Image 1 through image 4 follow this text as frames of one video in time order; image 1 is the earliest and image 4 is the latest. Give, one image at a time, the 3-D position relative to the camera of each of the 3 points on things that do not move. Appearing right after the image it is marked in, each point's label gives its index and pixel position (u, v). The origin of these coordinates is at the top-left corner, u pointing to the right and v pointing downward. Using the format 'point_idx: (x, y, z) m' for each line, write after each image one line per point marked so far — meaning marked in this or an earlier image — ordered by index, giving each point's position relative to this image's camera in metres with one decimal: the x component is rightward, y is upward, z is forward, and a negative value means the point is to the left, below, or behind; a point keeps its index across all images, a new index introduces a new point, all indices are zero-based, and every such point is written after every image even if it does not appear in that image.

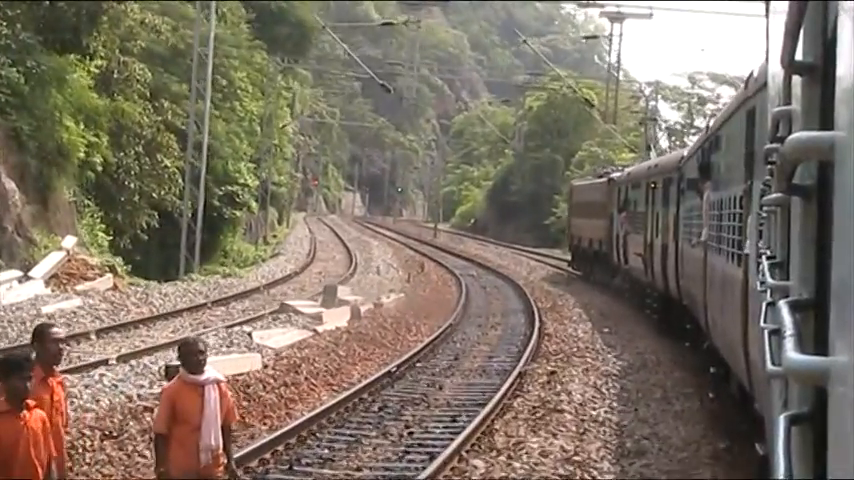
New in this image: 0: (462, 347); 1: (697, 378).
0: (+0.3, -1.0, +15.3) m
1: (+2.0, -1.0, +12.5) m
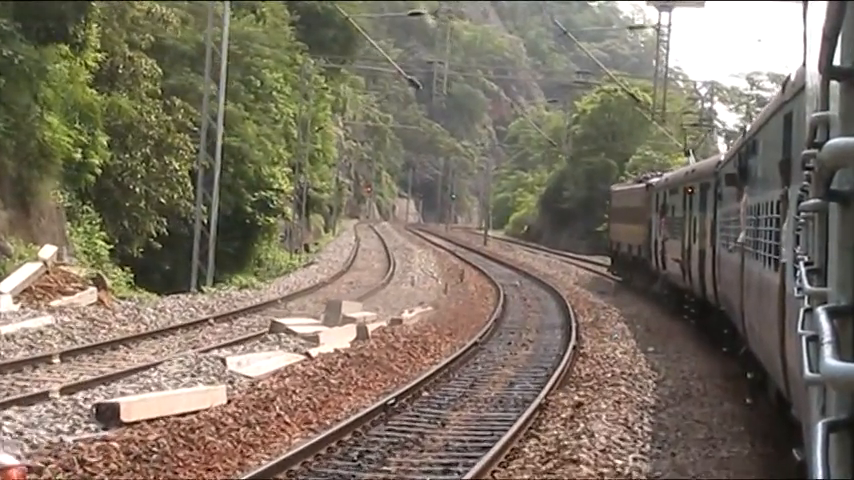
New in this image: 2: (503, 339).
0: (+0.4, -1.0, +13.5) m
1: (+2.0, -1.1, +10.6) m
2: (+0.8, -1.0, +17.0) m
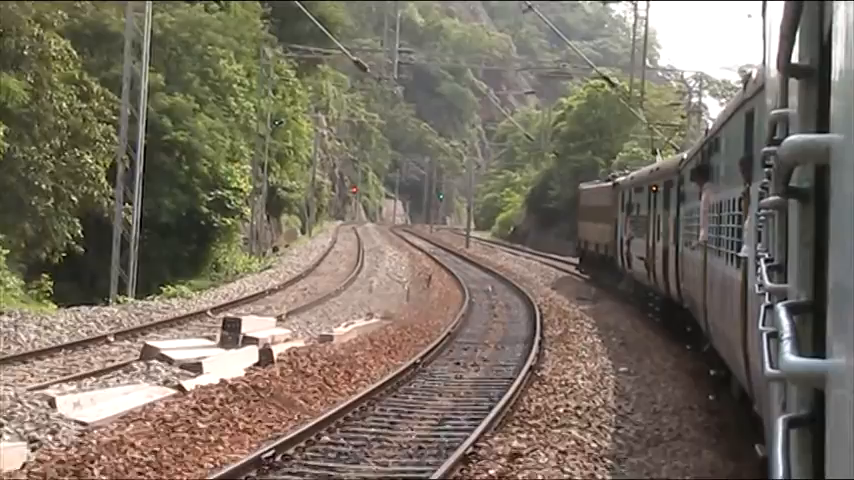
0: (-0.1, -1.1, +11.2) m
1: (+1.5, -1.1, +8.3) m
2: (+0.2, -1.0, +14.7) m
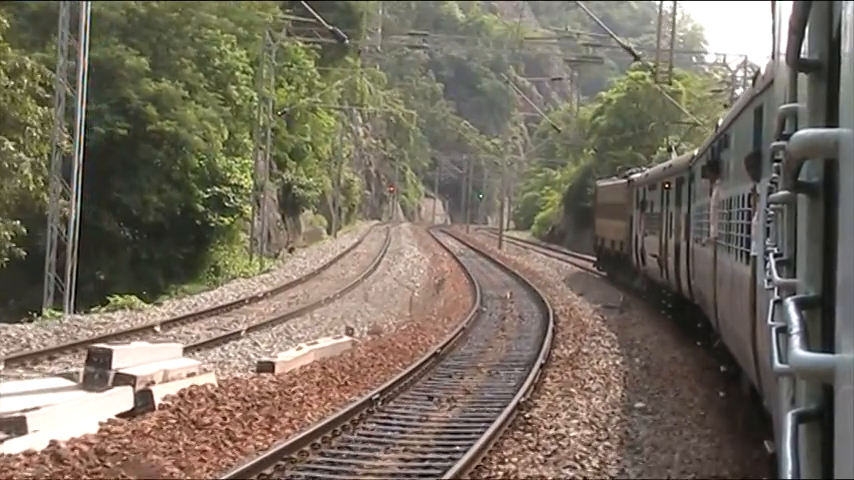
0: (-0.4, -1.1, +8.3) m
1: (+1.1, -1.1, +5.4) m
2: (0.0, -1.0, +11.8) m
